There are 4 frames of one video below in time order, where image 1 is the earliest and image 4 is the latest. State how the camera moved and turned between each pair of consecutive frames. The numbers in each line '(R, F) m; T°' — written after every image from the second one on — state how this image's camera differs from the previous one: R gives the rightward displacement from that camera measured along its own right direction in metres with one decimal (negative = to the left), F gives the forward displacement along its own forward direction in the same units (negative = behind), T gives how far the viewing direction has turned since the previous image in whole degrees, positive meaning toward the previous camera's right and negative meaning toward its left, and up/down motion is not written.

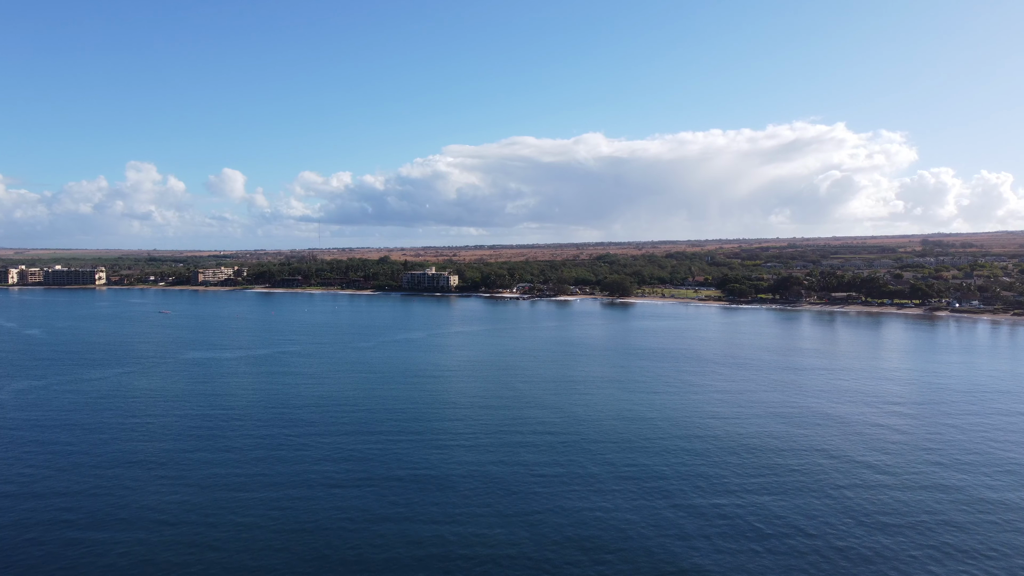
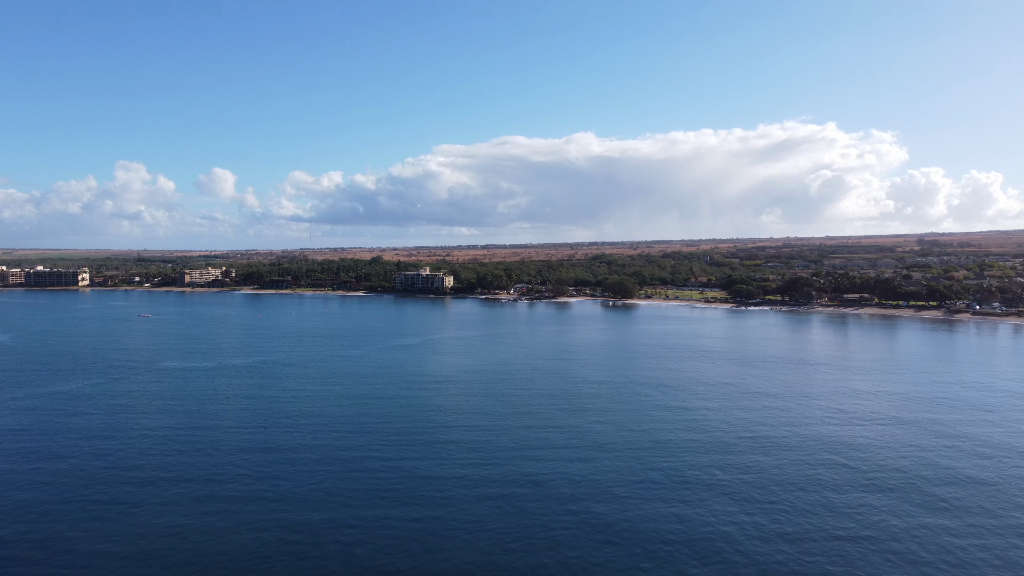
(-0.3, +1.4) m; +1°
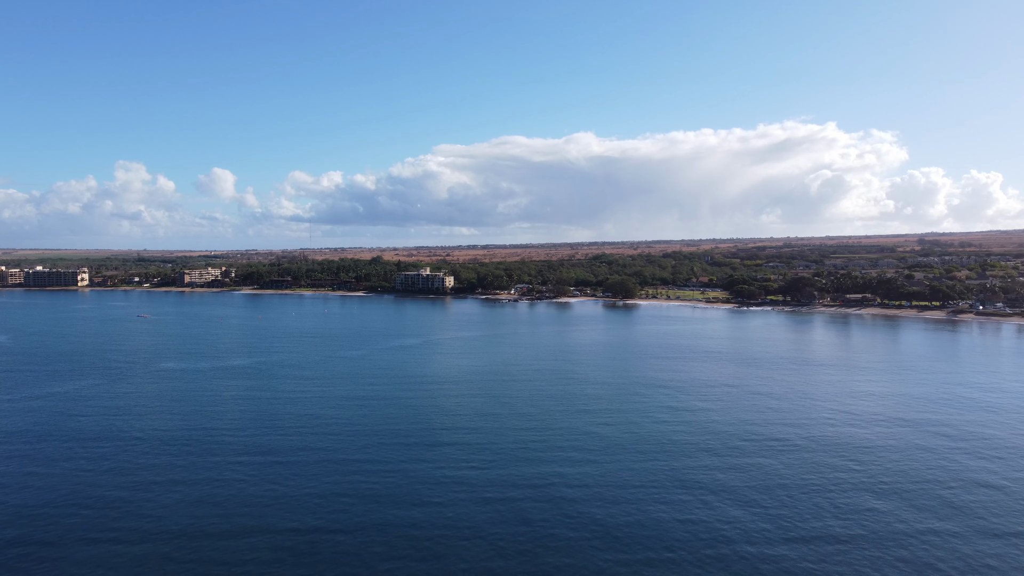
(0.0, +0.1) m; 0°
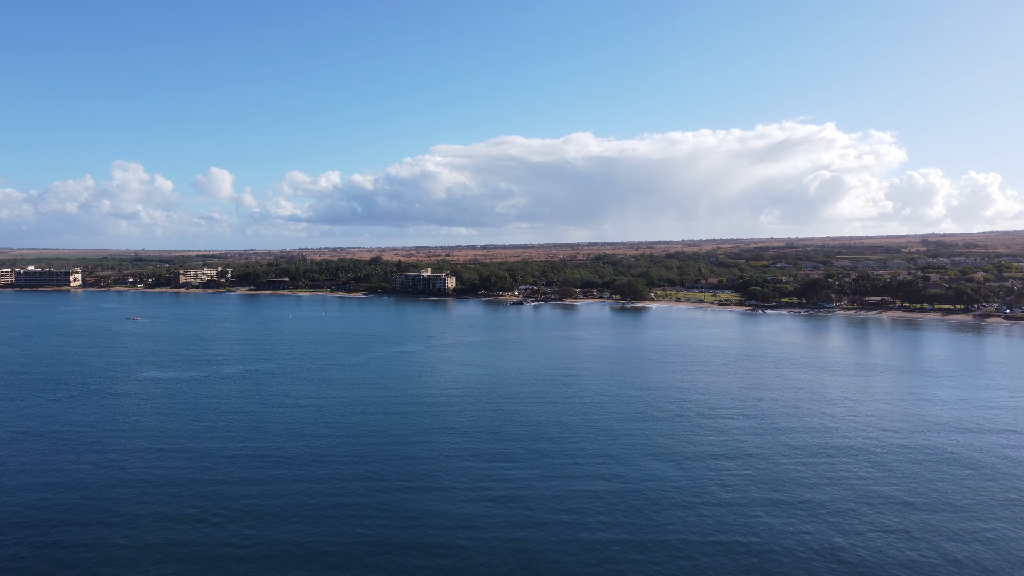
(-0.3, +1.1) m; 0°
